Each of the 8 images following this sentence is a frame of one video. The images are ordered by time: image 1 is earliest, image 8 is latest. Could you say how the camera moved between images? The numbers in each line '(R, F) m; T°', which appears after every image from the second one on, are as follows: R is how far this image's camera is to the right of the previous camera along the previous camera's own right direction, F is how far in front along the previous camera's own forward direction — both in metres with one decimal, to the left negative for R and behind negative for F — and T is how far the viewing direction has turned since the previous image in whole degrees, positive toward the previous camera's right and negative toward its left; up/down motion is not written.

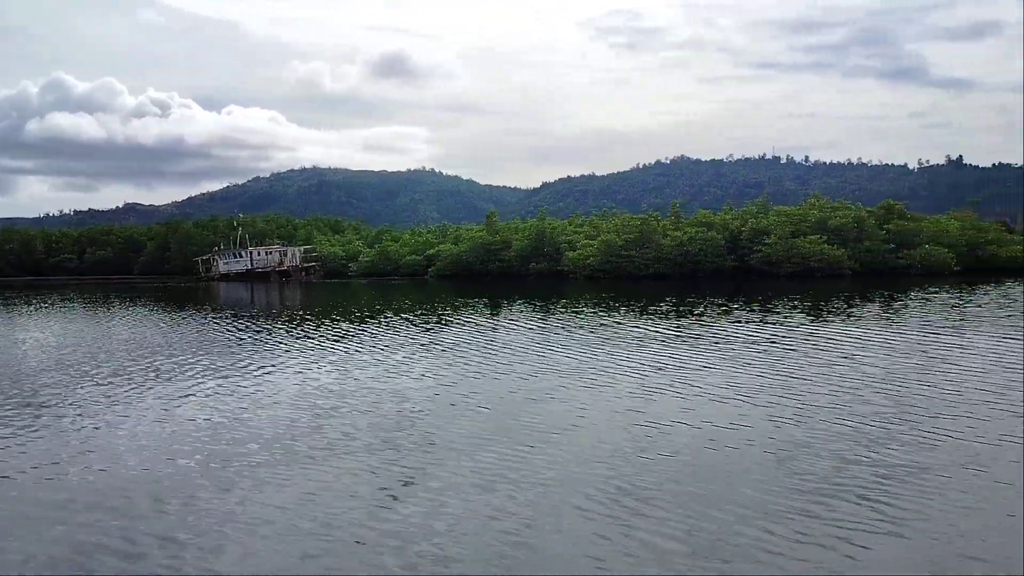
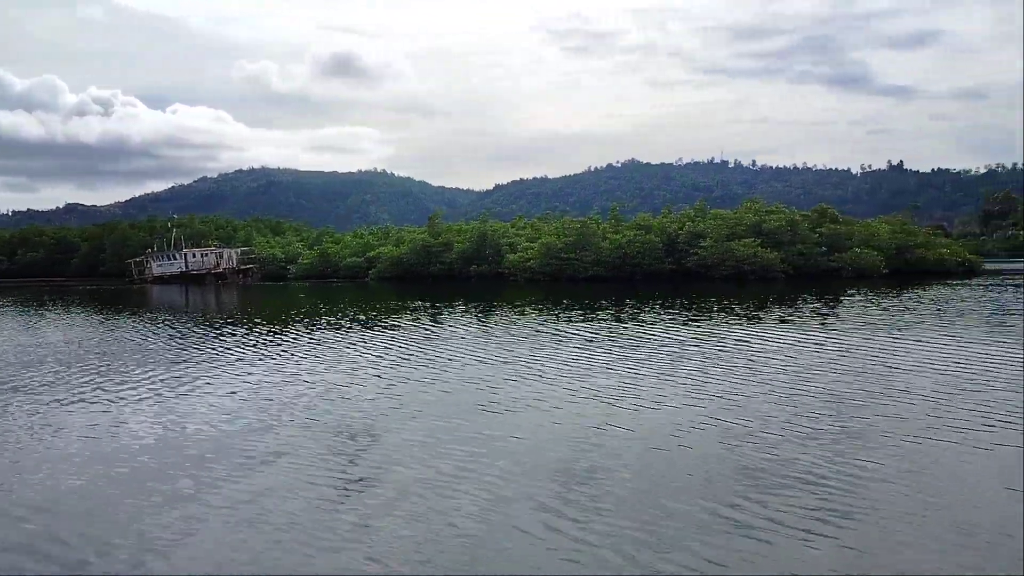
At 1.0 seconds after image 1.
(+0.5, 0.0) m; +3°
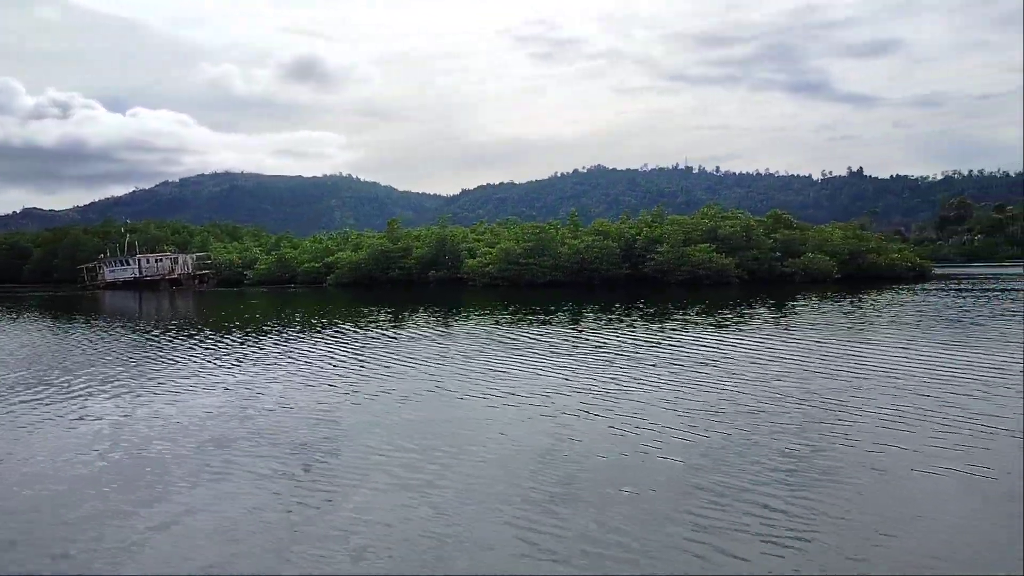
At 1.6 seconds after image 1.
(+0.3, 0.0) m; +2°
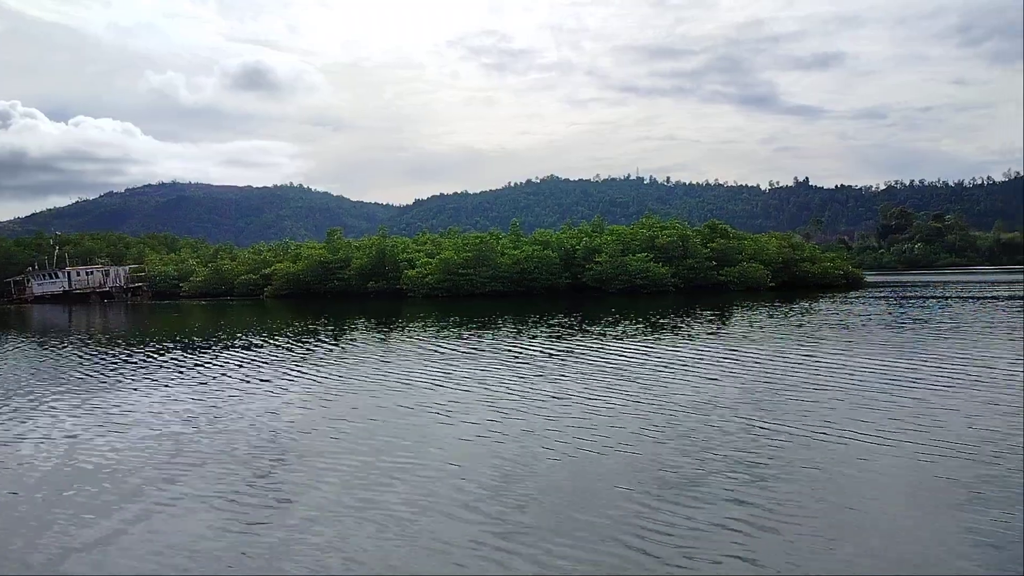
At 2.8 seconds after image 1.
(+0.6, 0.0) m; +3°
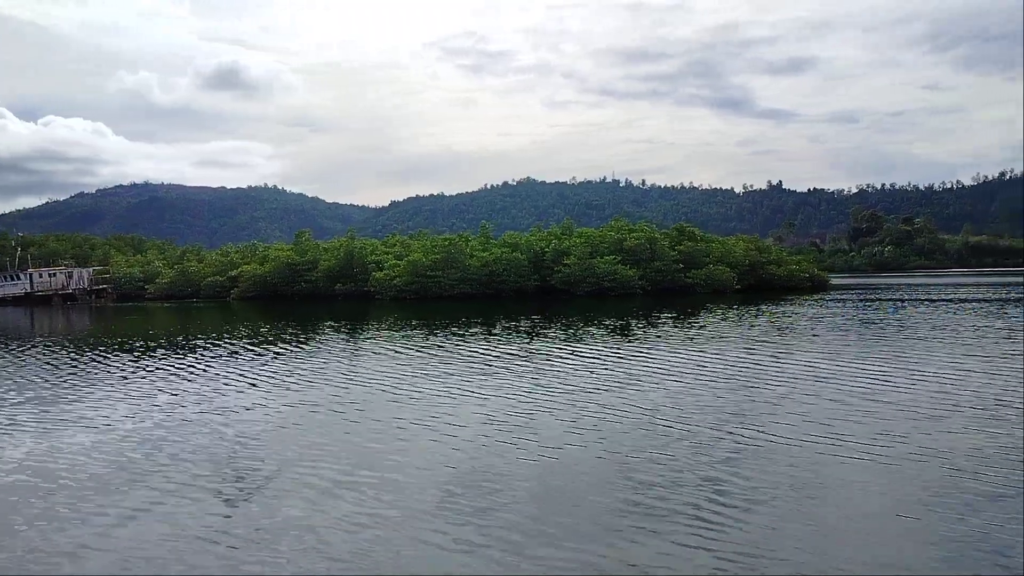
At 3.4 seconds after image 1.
(+0.3, 0.0) m; +1°
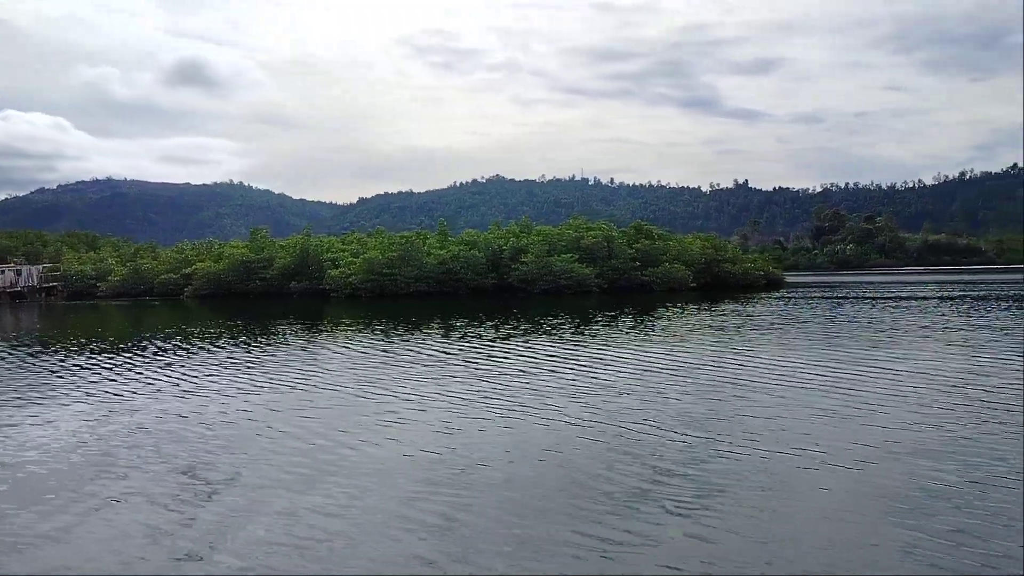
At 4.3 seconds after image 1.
(+0.5, 0.0) m; +2°
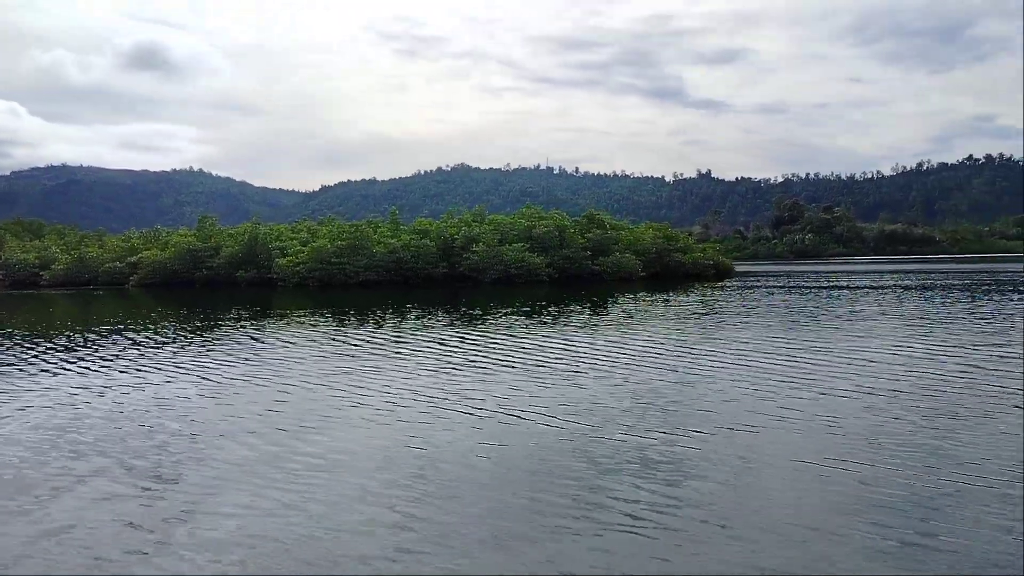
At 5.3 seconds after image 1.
(+0.5, 0.0) m; +2°
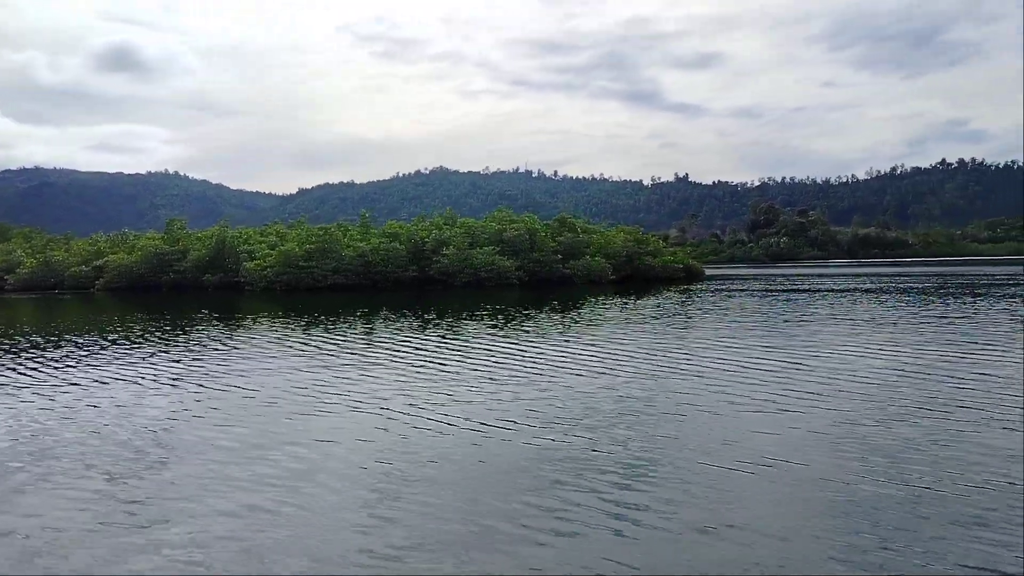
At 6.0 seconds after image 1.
(+0.3, 0.0) m; +1°
